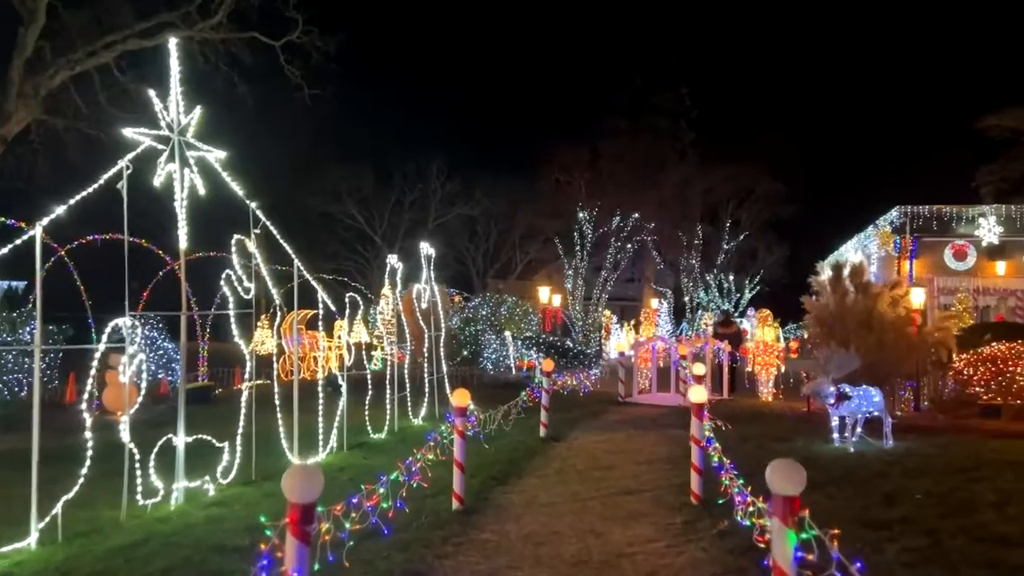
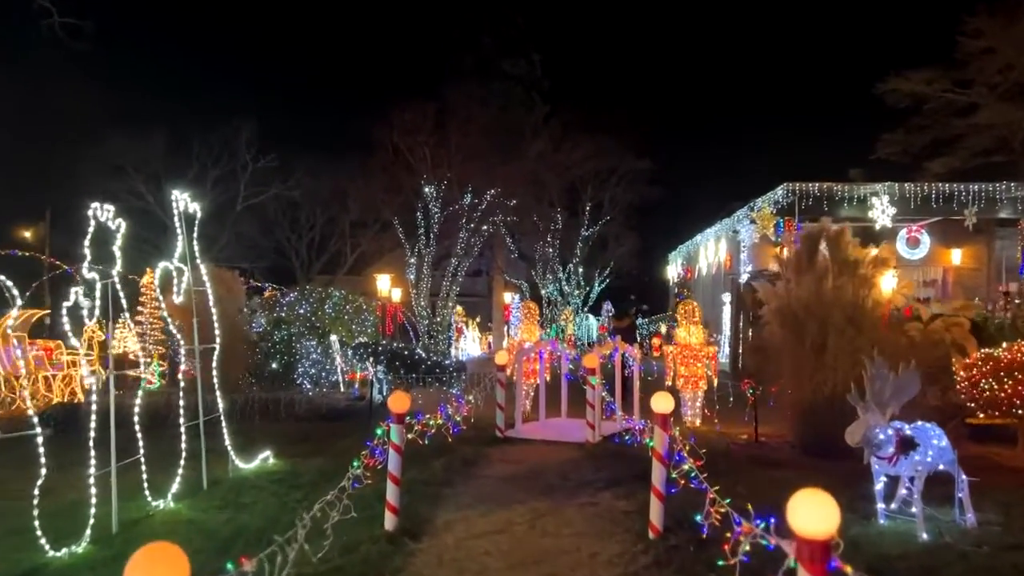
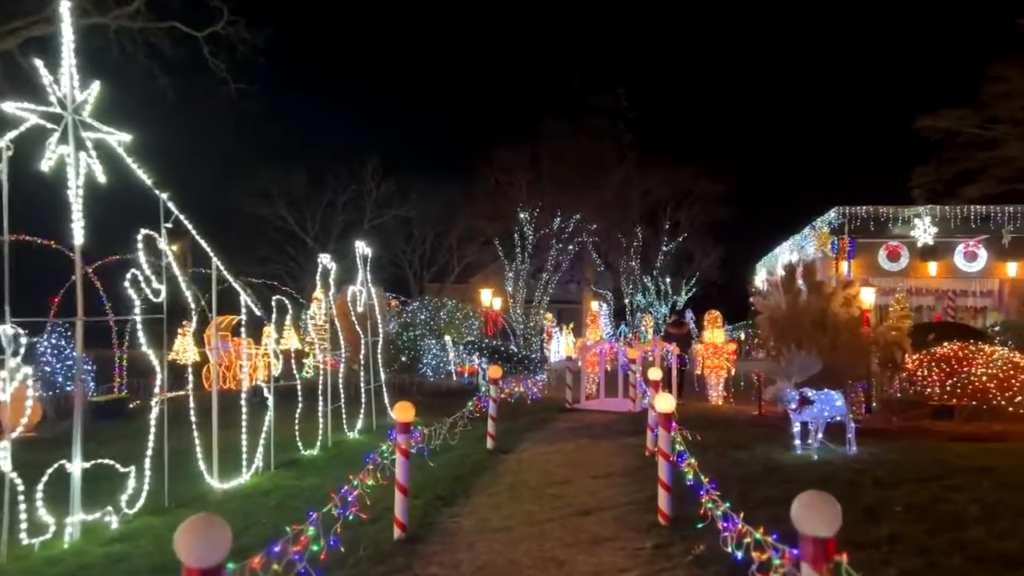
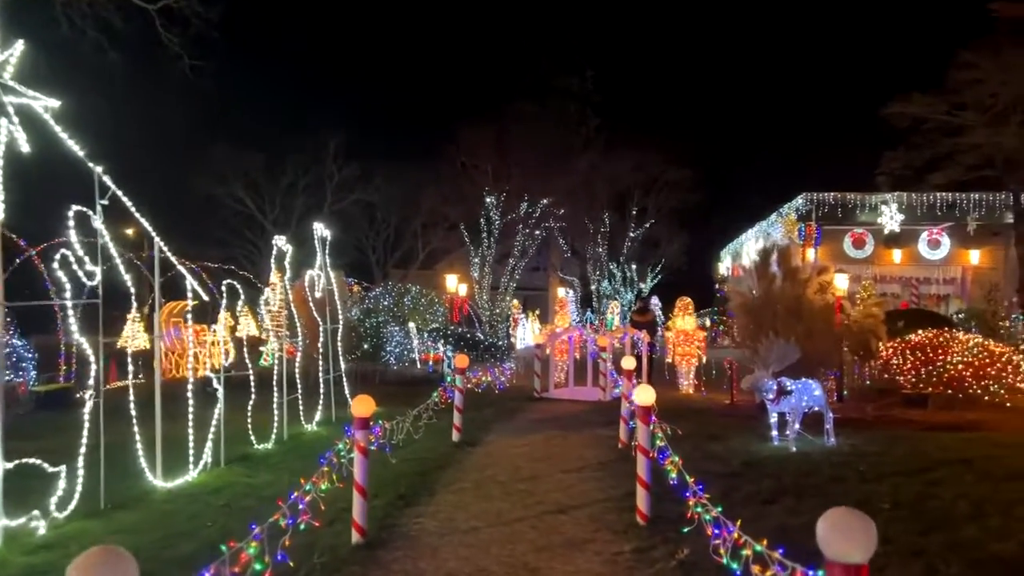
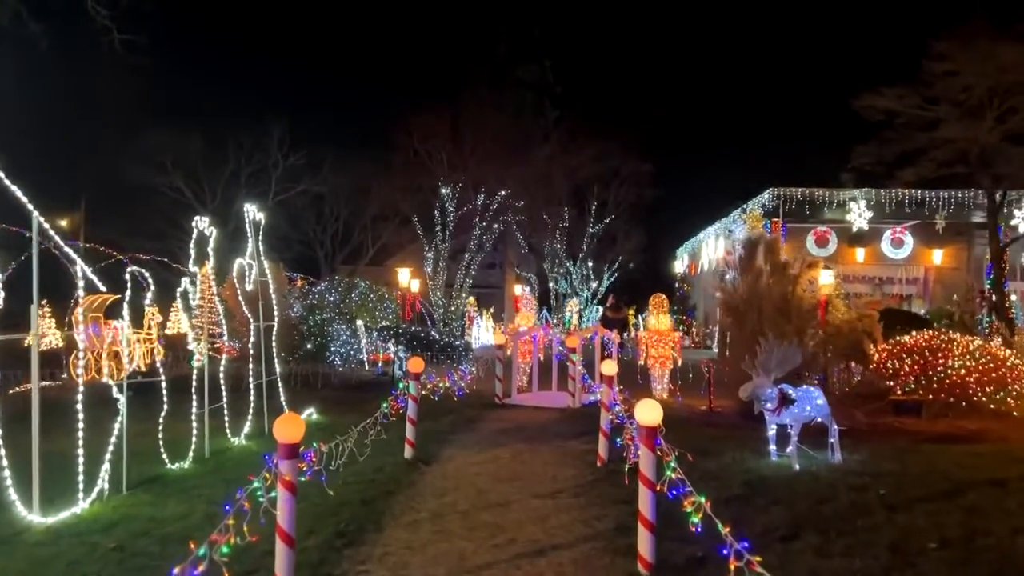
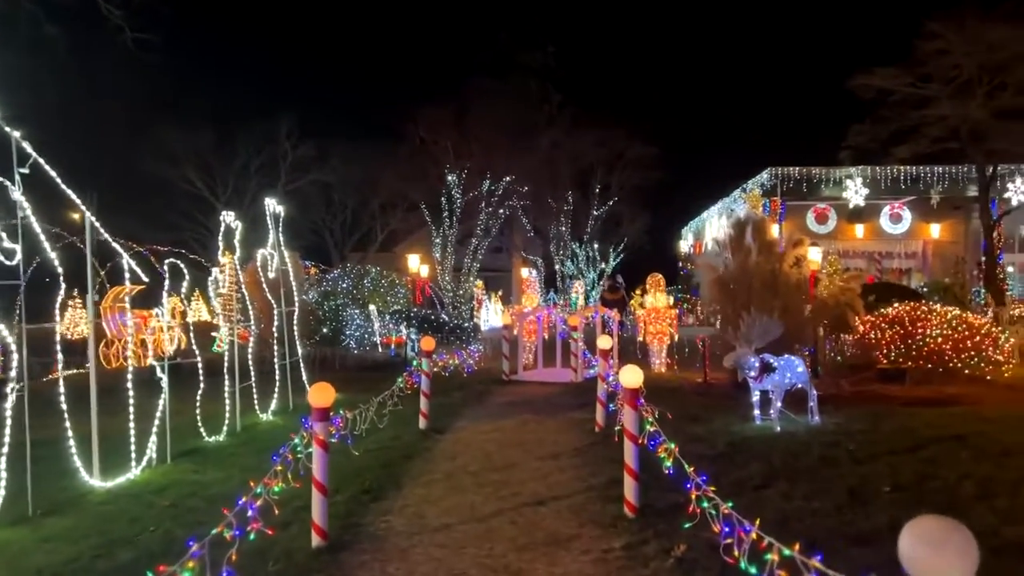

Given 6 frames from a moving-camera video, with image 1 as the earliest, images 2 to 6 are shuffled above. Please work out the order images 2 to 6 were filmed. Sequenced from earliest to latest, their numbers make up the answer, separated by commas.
3, 4, 6, 5, 2
